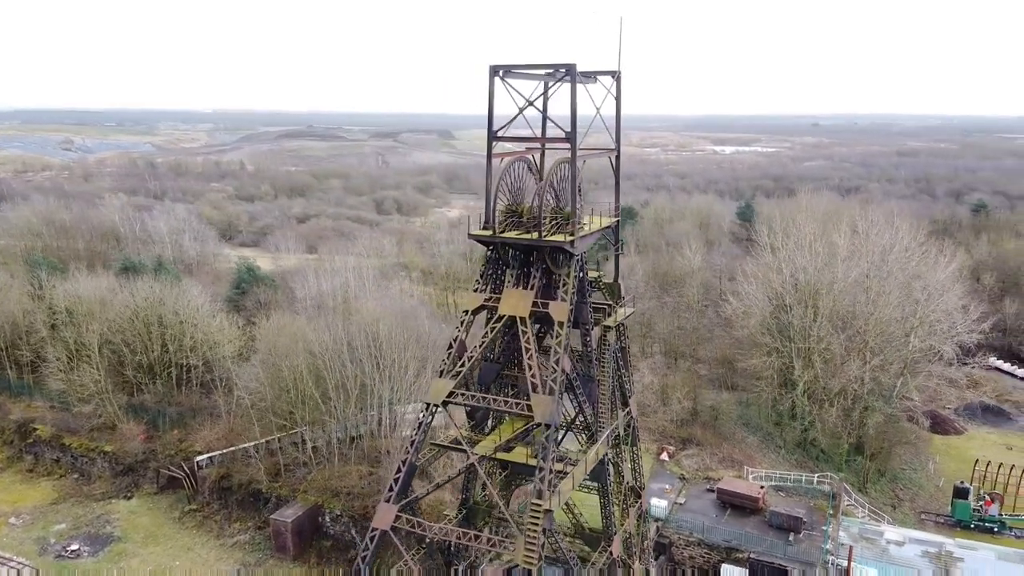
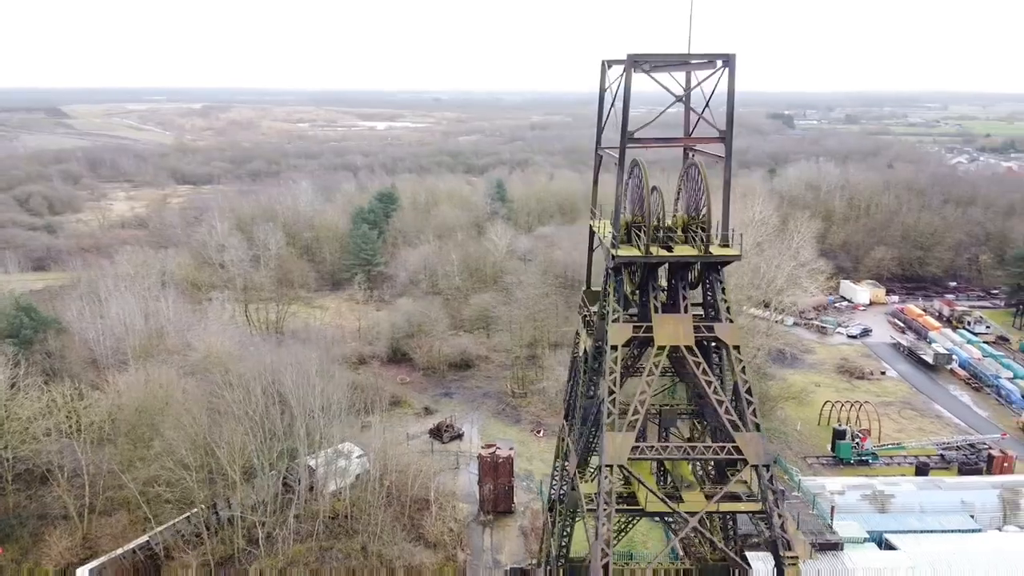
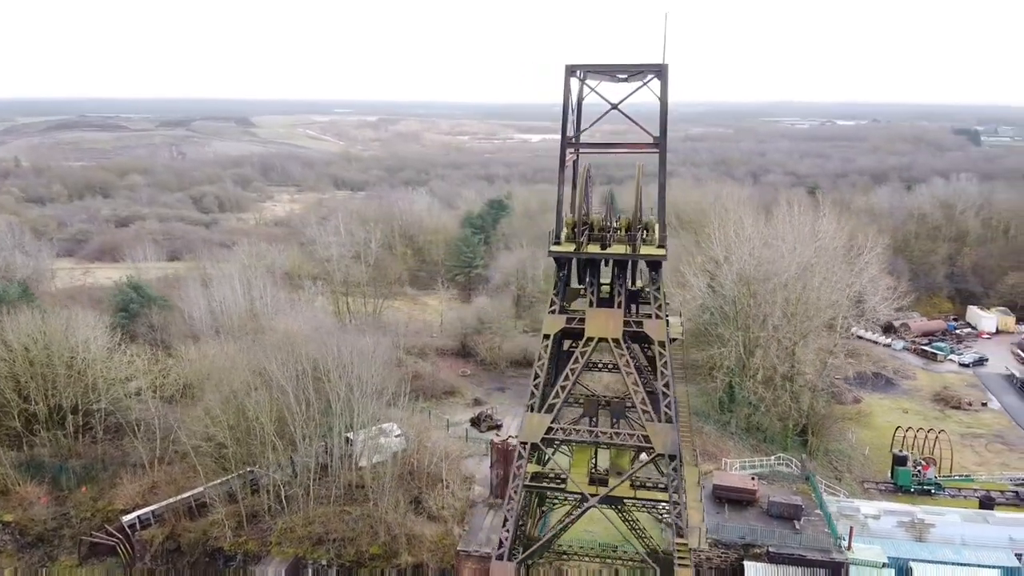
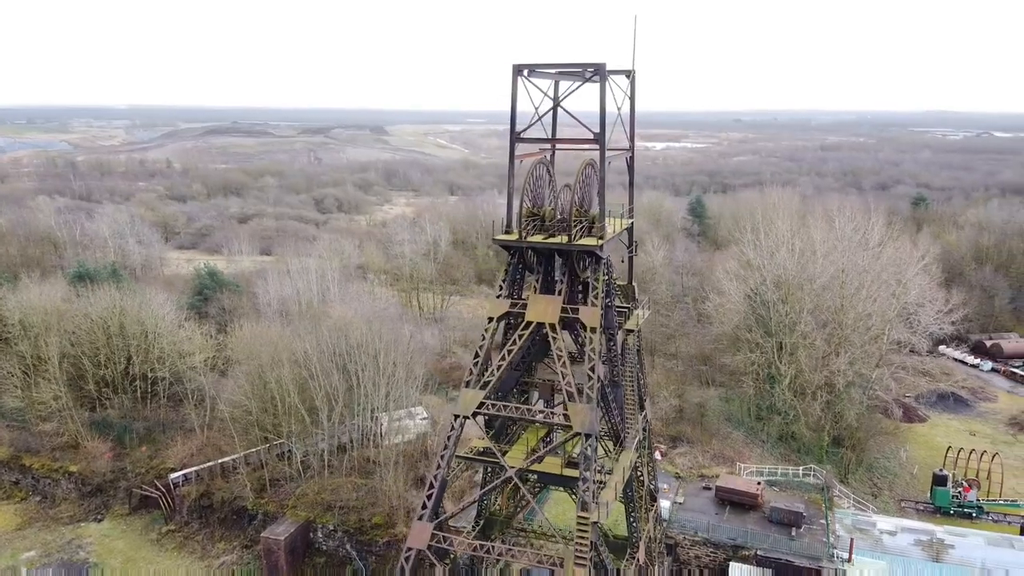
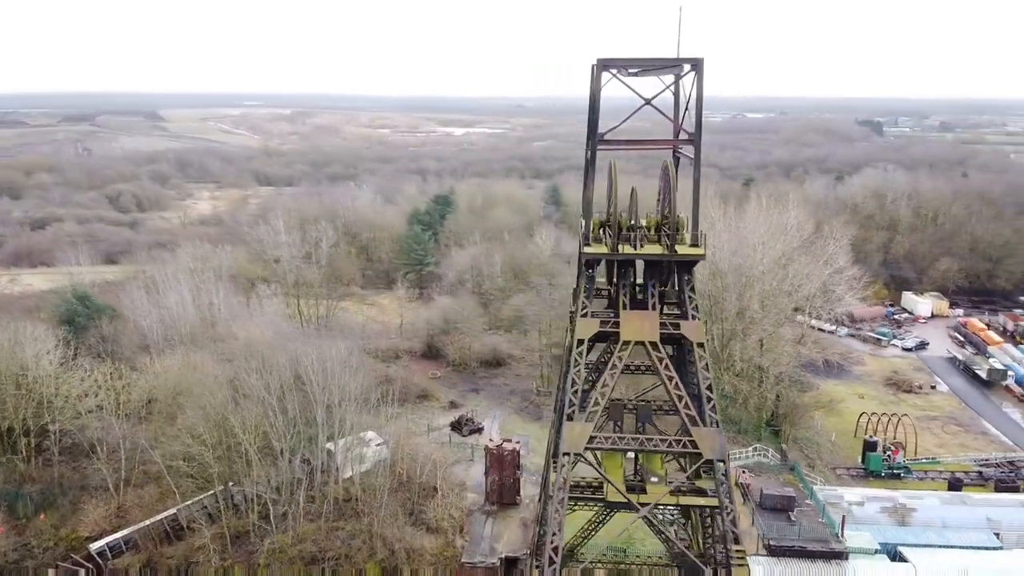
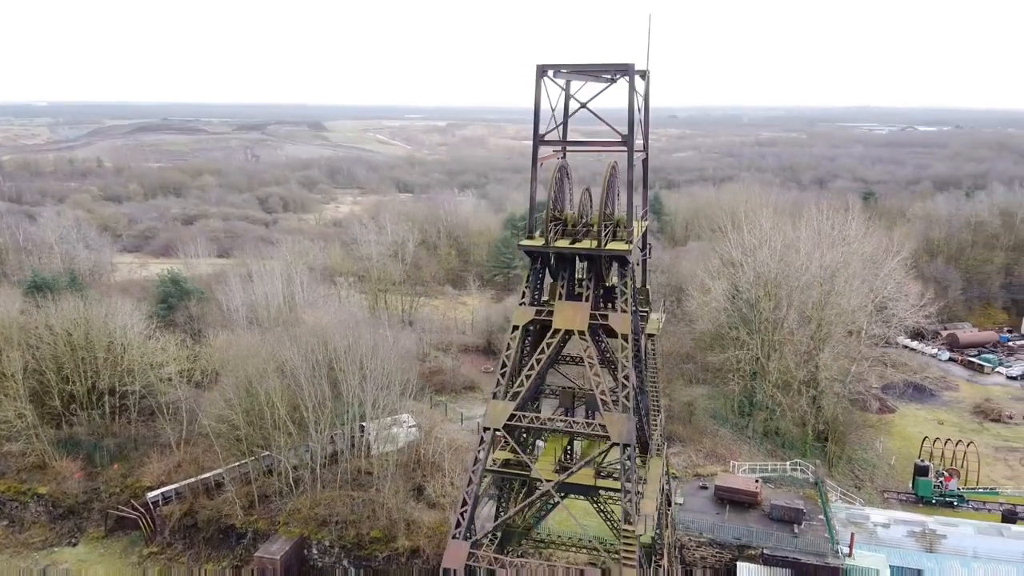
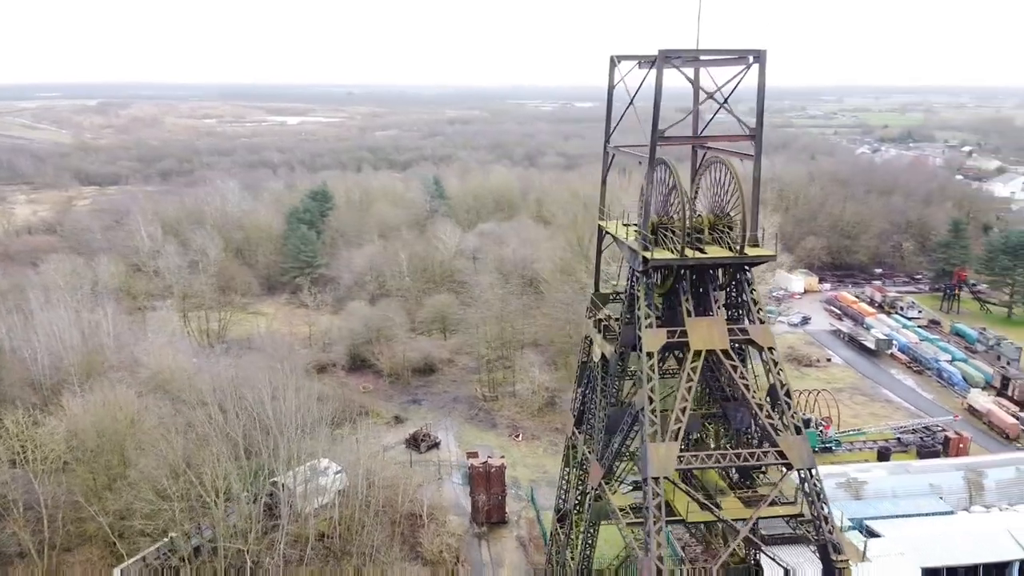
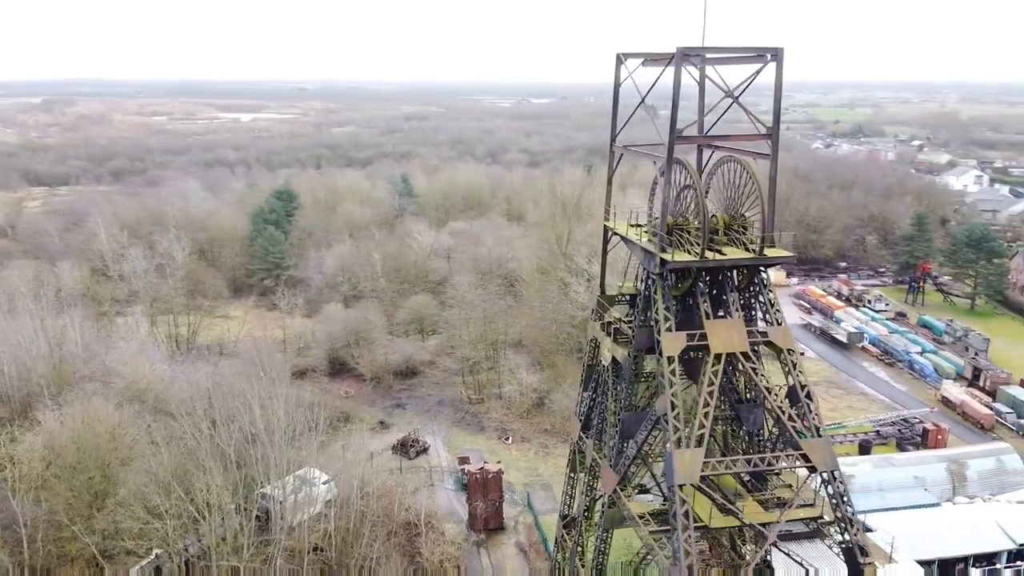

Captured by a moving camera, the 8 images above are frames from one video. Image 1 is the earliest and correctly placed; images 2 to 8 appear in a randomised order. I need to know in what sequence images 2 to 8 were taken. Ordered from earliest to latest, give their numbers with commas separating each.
4, 6, 3, 5, 2, 7, 8
